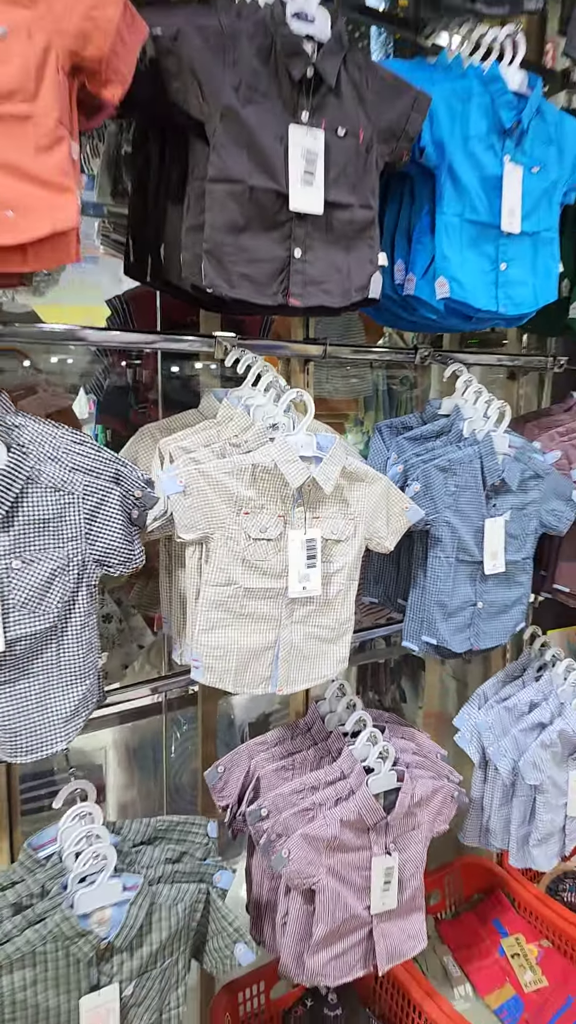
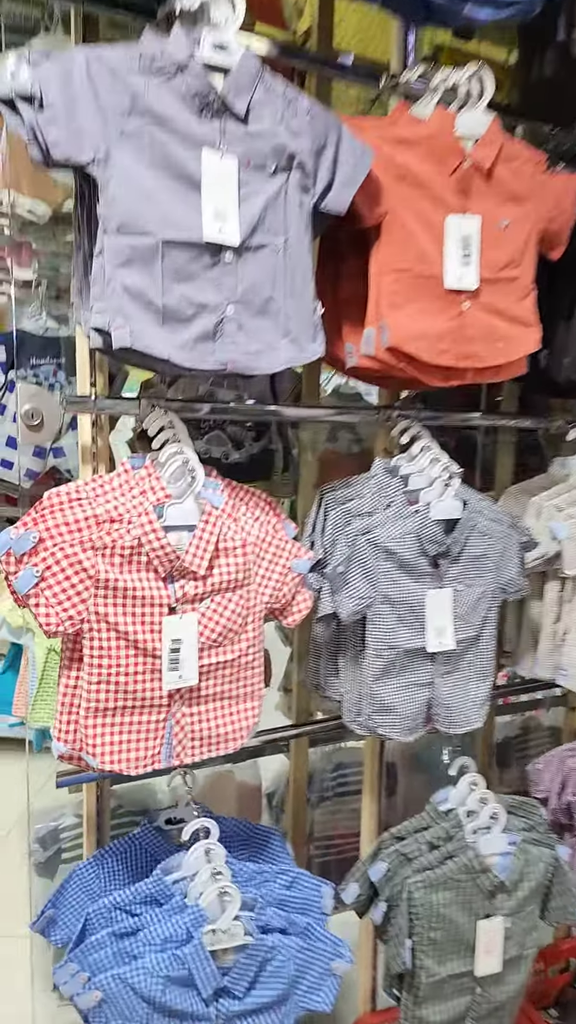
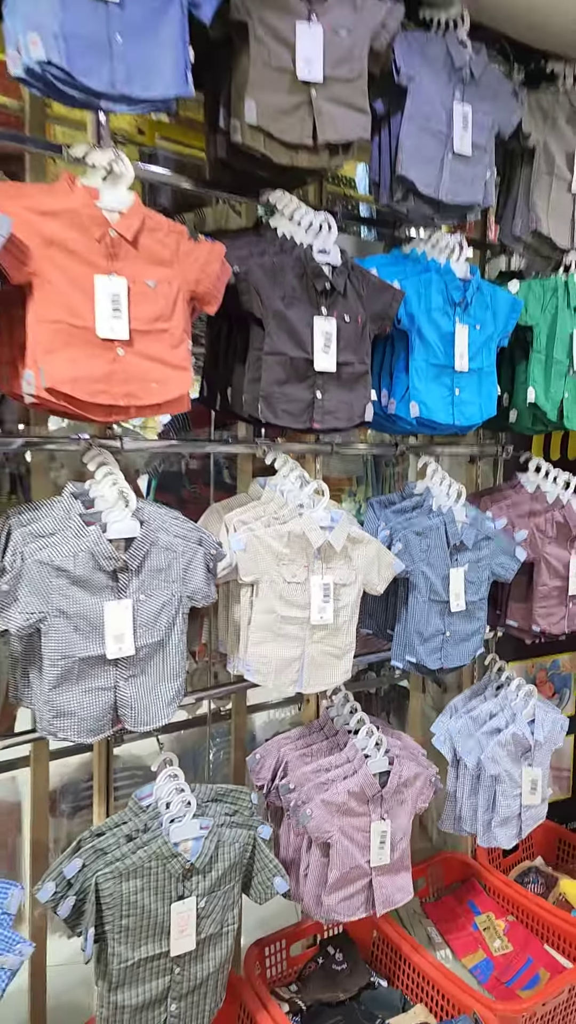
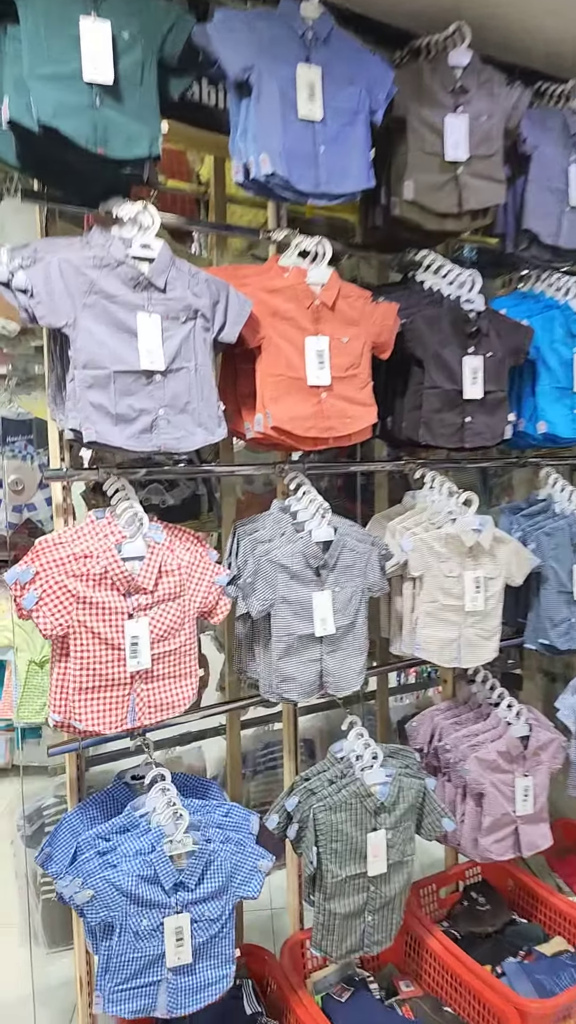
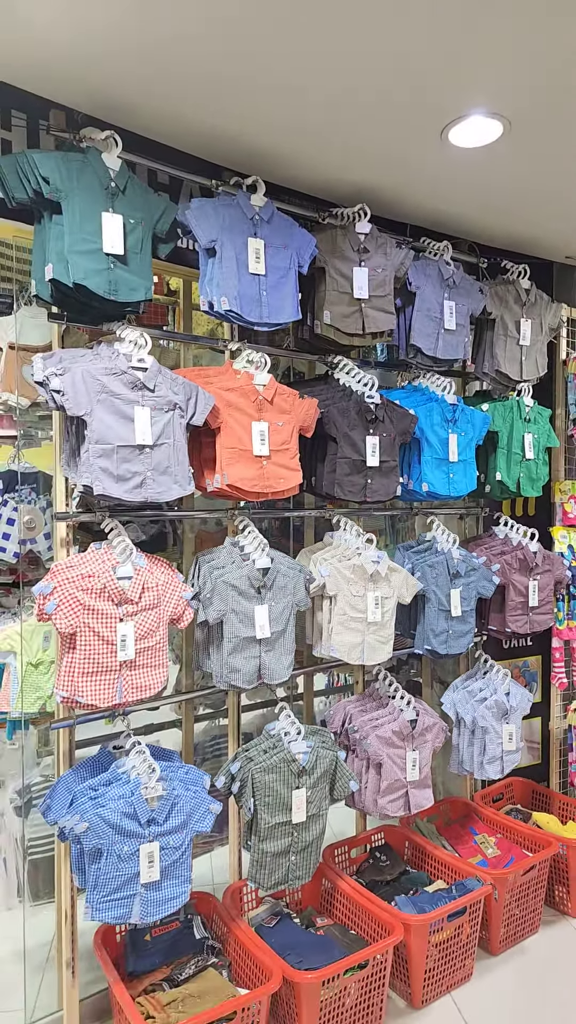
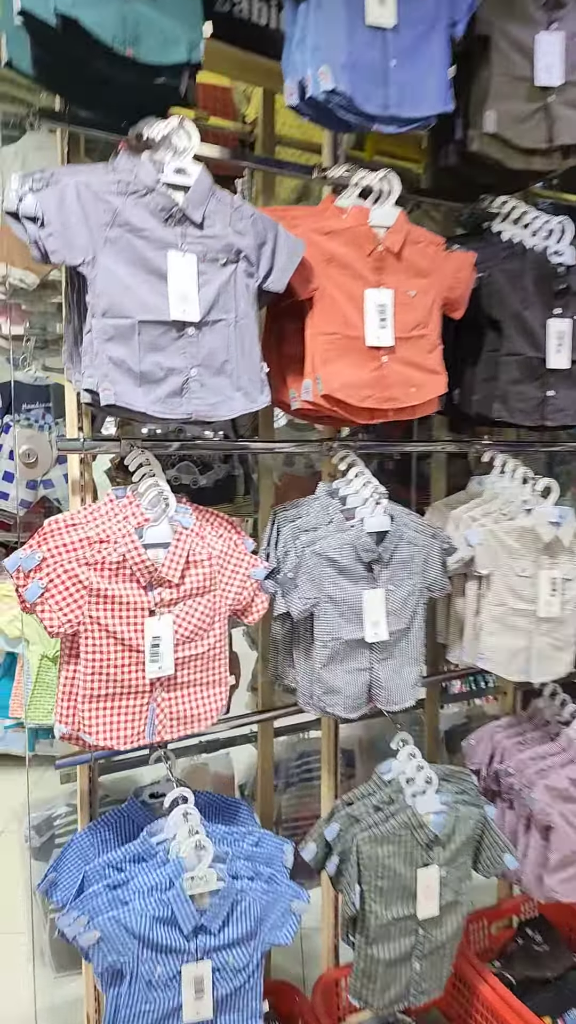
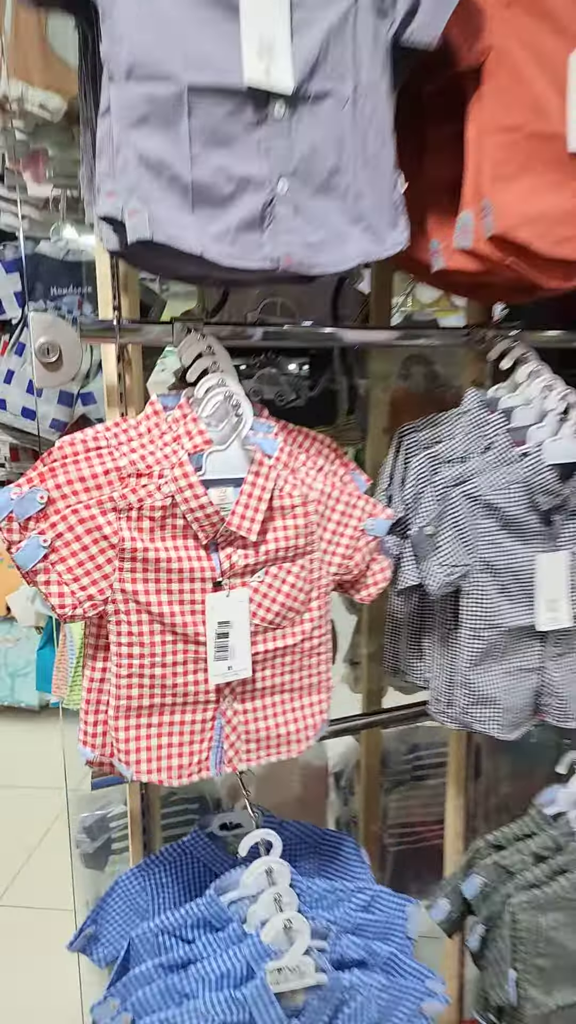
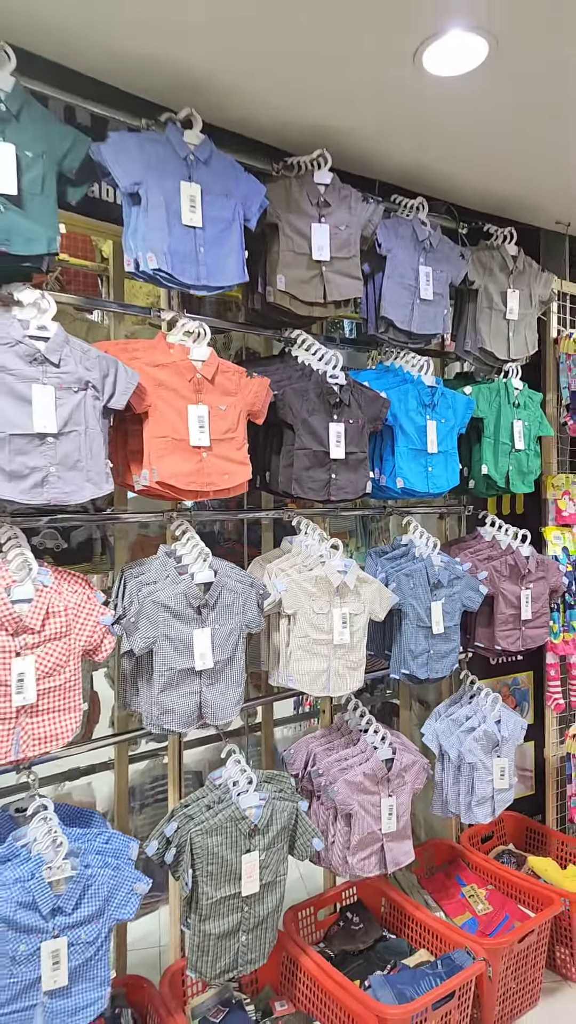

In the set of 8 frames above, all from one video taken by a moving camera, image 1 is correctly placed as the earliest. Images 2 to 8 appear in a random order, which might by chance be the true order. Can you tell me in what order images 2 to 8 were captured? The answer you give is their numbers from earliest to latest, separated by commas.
3, 8, 5, 4, 6, 2, 7
